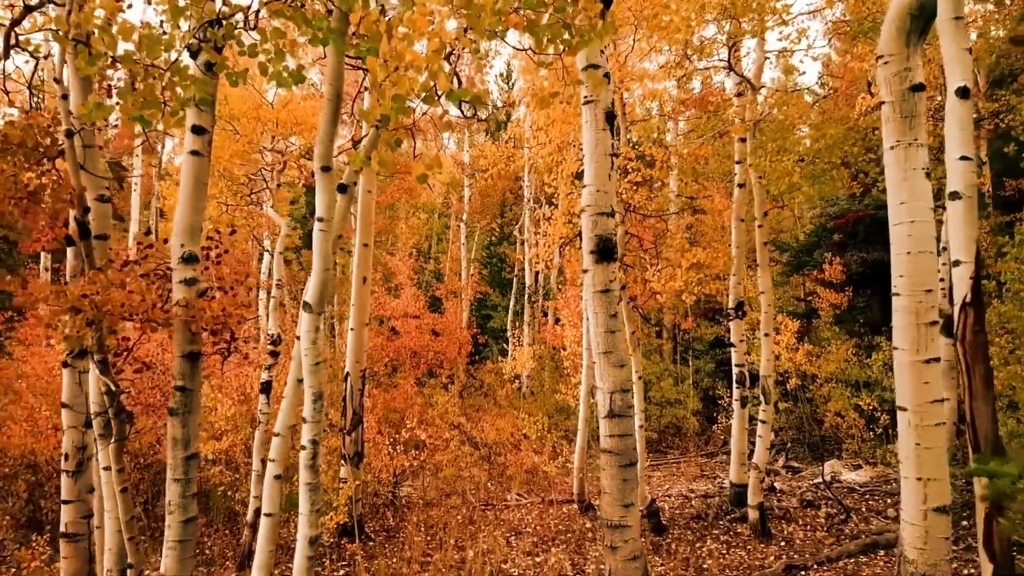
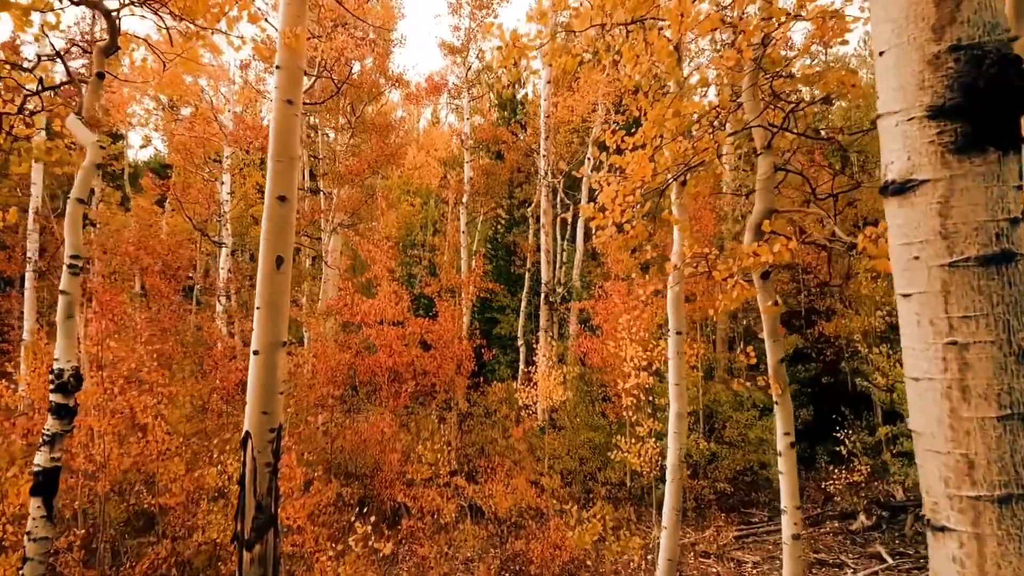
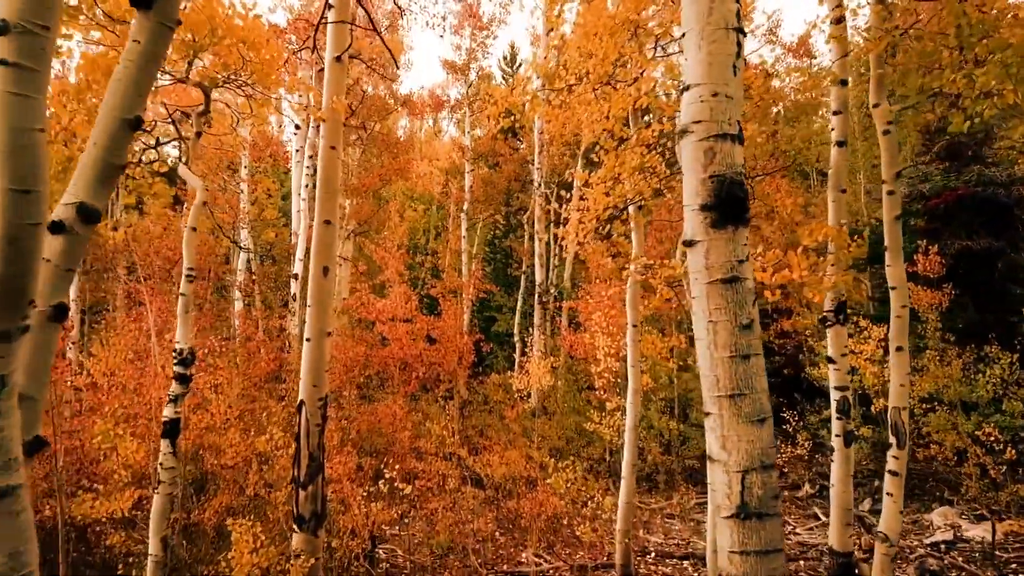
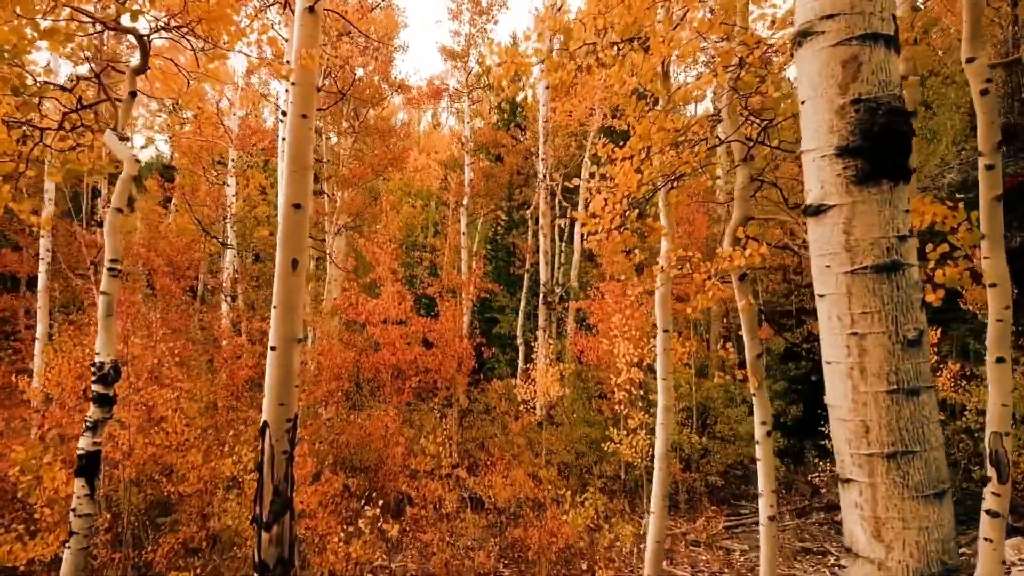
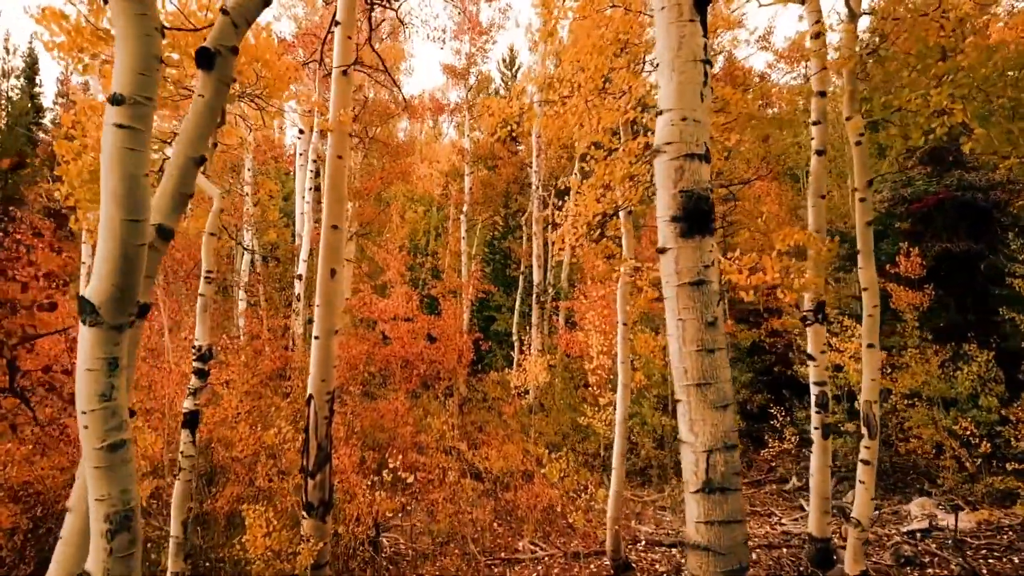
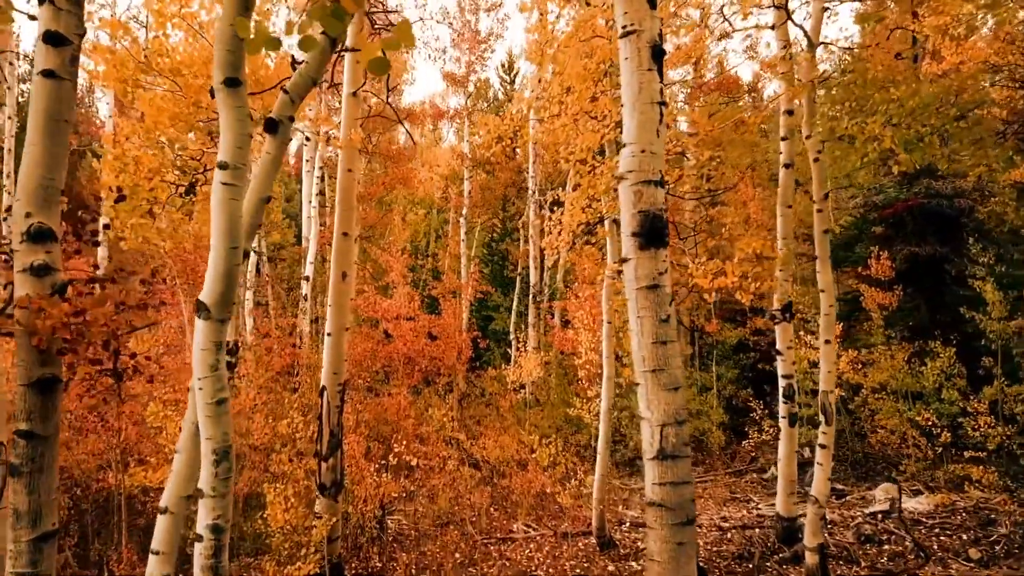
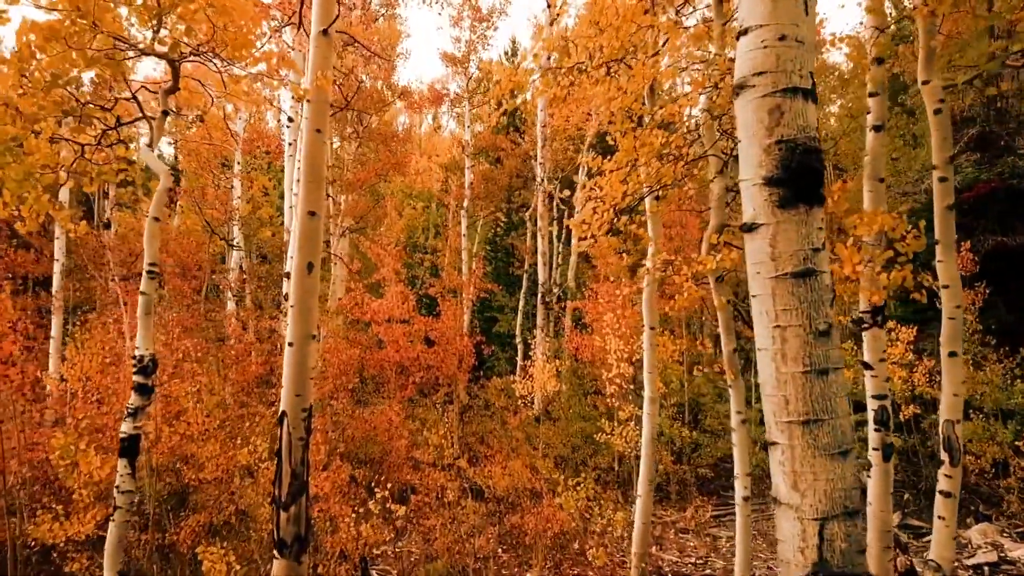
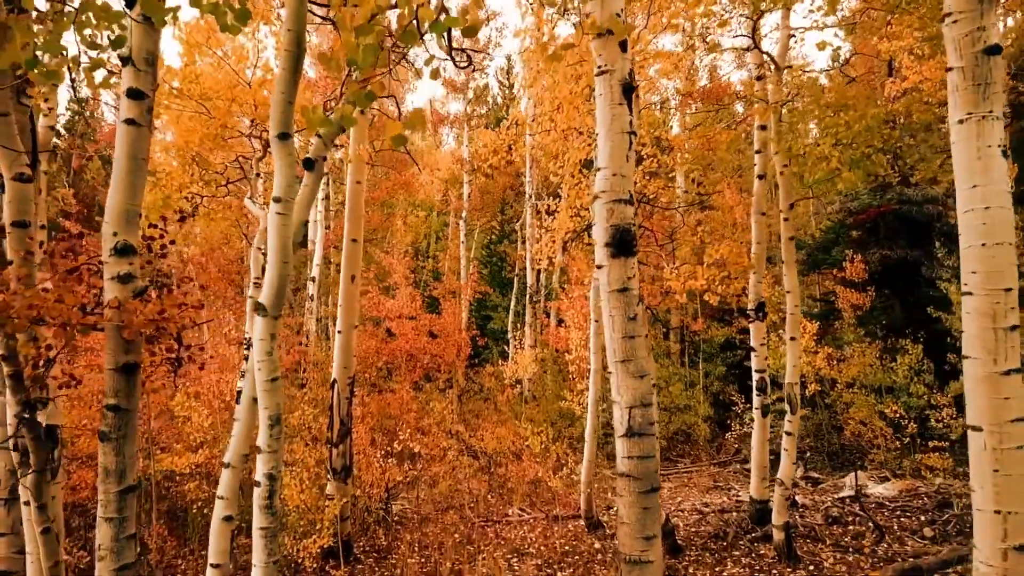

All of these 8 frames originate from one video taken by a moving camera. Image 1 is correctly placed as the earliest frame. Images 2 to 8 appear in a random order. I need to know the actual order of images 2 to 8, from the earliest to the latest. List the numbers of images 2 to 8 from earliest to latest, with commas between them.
8, 6, 5, 3, 7, 4, 2
